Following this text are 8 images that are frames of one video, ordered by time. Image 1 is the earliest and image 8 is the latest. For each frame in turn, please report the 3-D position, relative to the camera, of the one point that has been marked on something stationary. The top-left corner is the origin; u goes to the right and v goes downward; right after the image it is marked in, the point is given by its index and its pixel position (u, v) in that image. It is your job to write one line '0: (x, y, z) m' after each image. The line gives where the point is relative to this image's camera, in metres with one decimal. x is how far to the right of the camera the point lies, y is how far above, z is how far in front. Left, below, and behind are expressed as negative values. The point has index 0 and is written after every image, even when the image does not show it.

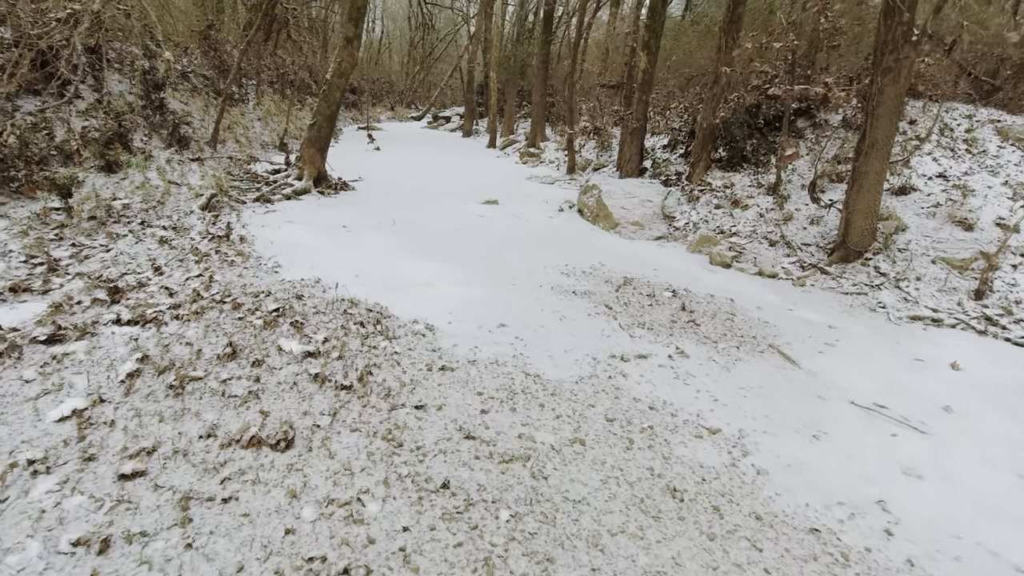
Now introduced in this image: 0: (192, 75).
0: (-8.7, +5.8, +15.0) m
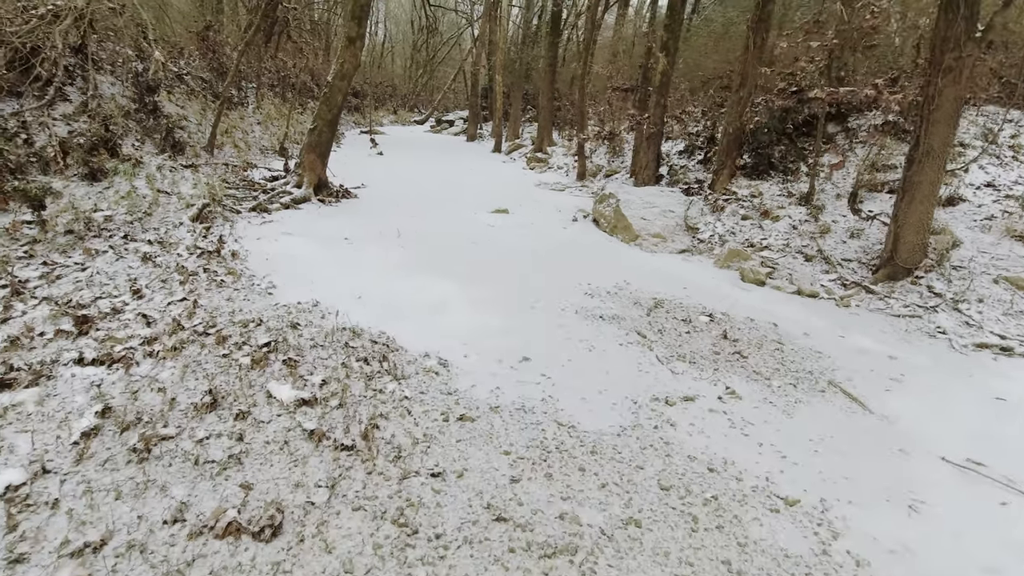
0: (-8.5, +5.5, +14.4) m
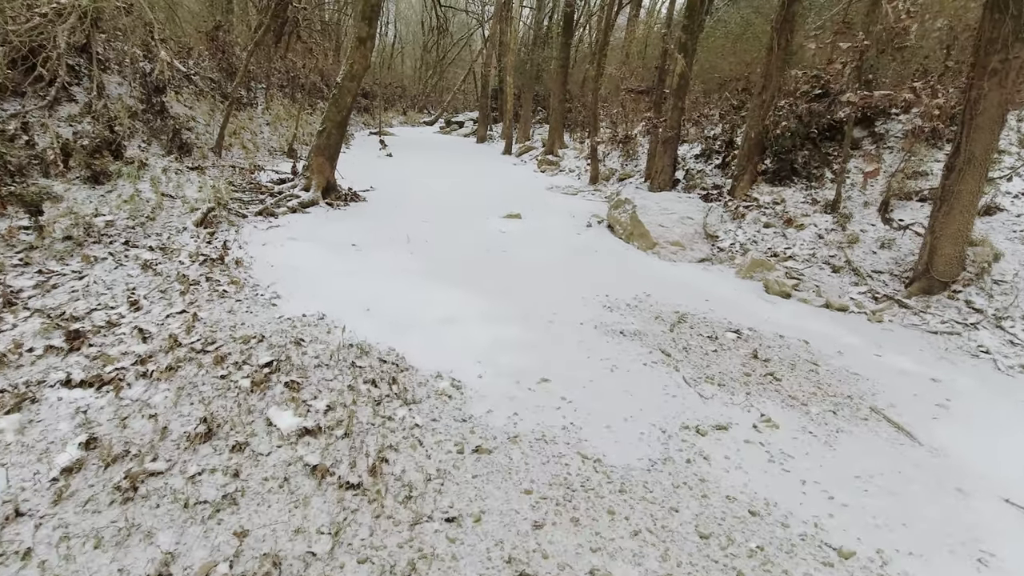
0: (-8.2, +5.4, +14.3) m
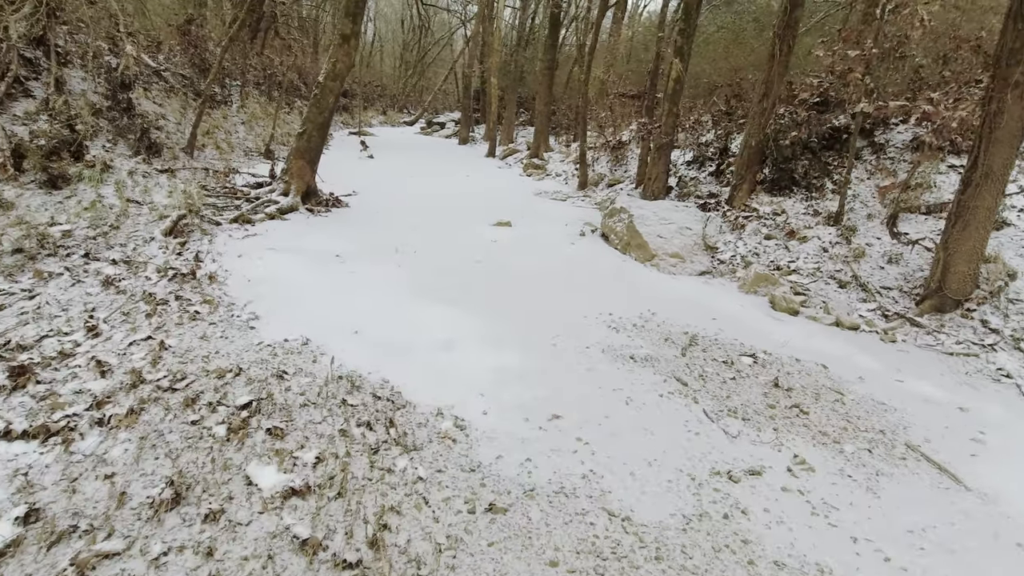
0: (-8.5, +5.3, +13.6) m
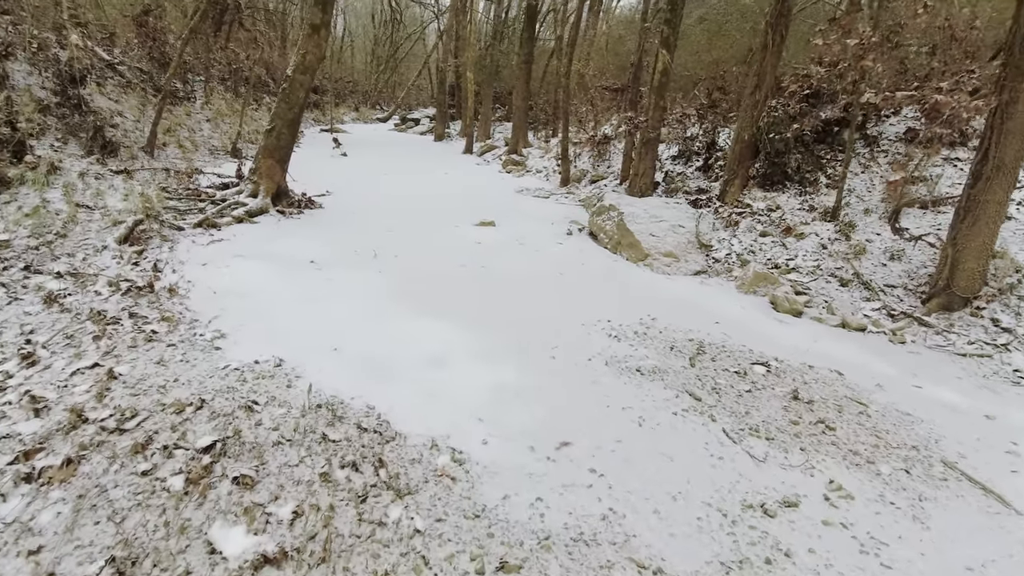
0: (-9.0, +5.1, +12.7) m
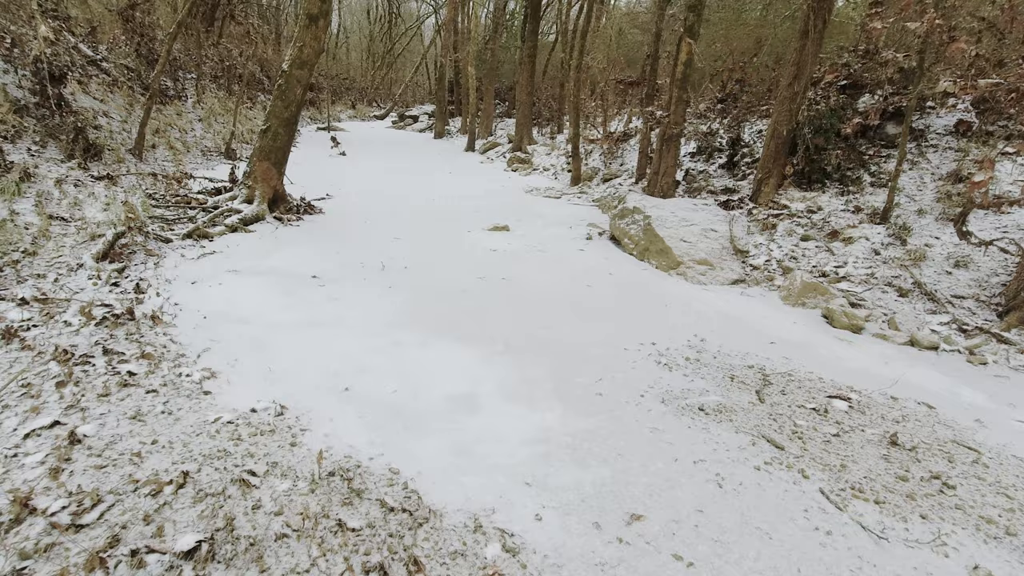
0: (-8.8, +4.8, +12.0) m
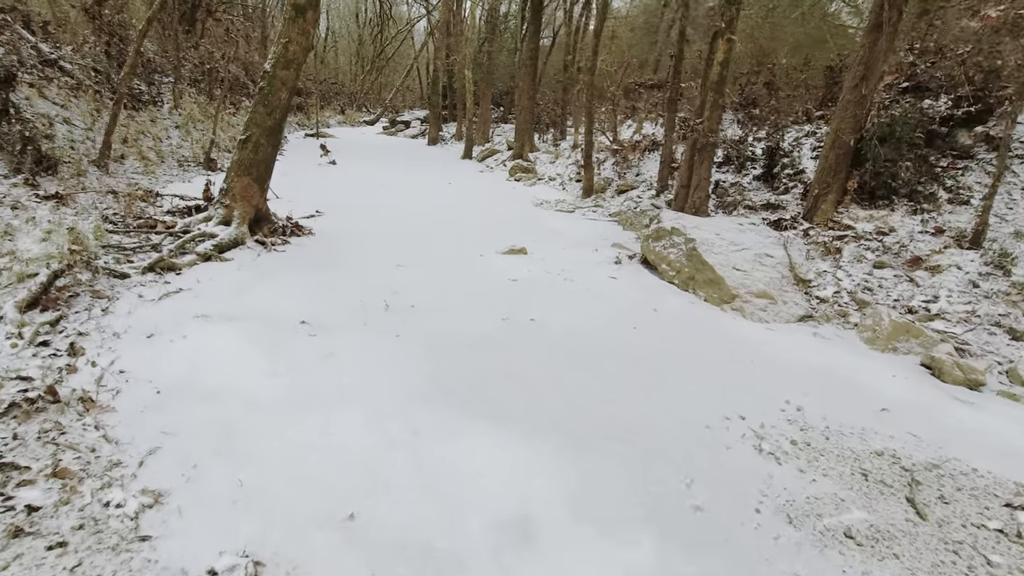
0: (-8.6, +4.3, +10.8) m
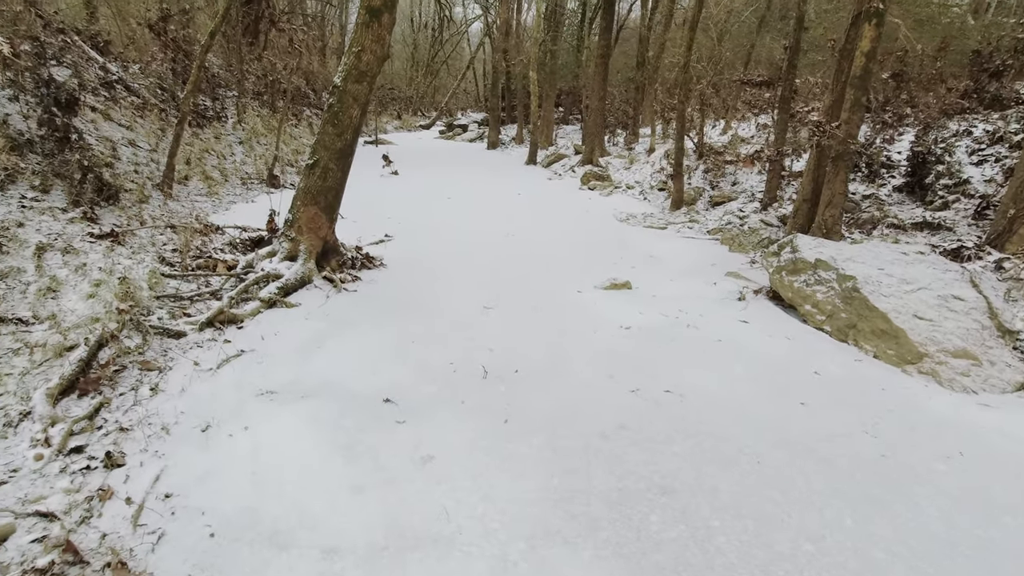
0: (-7.1, +3.8, +10.4) m
